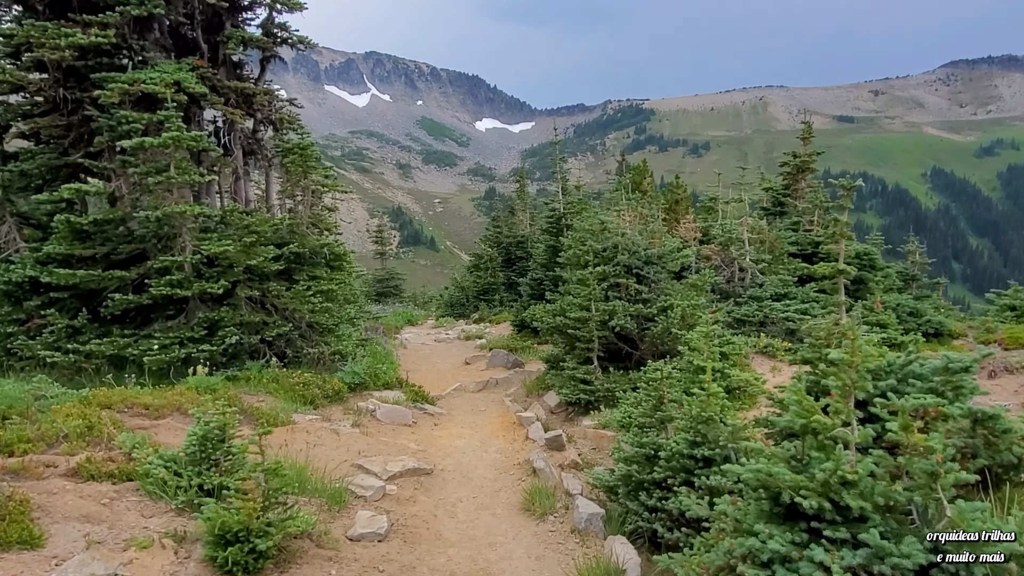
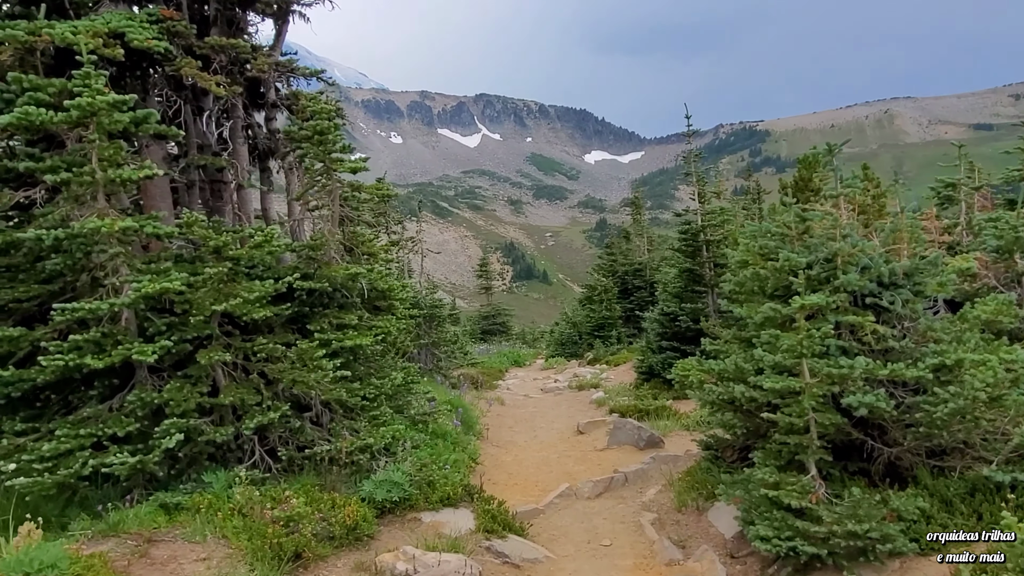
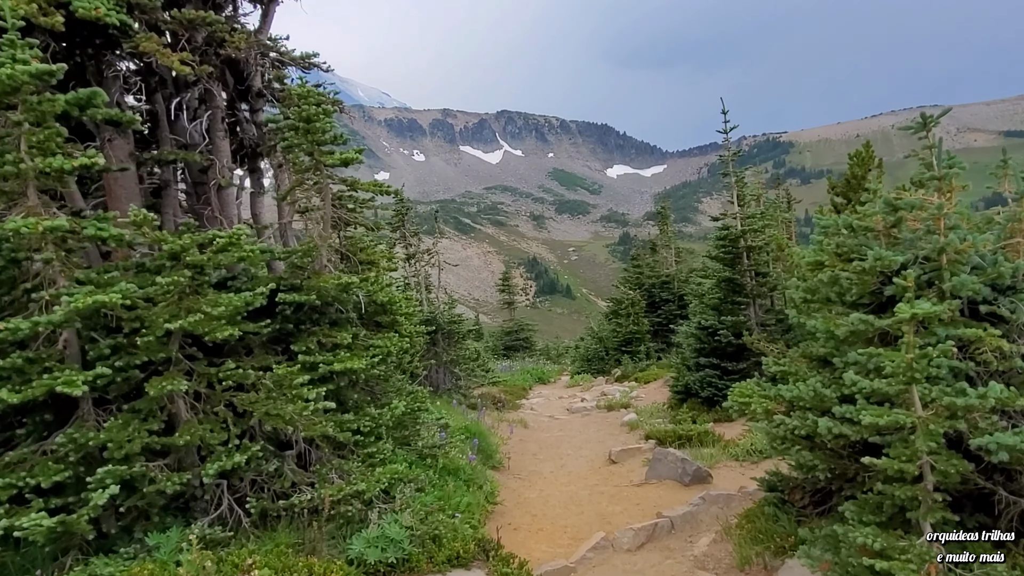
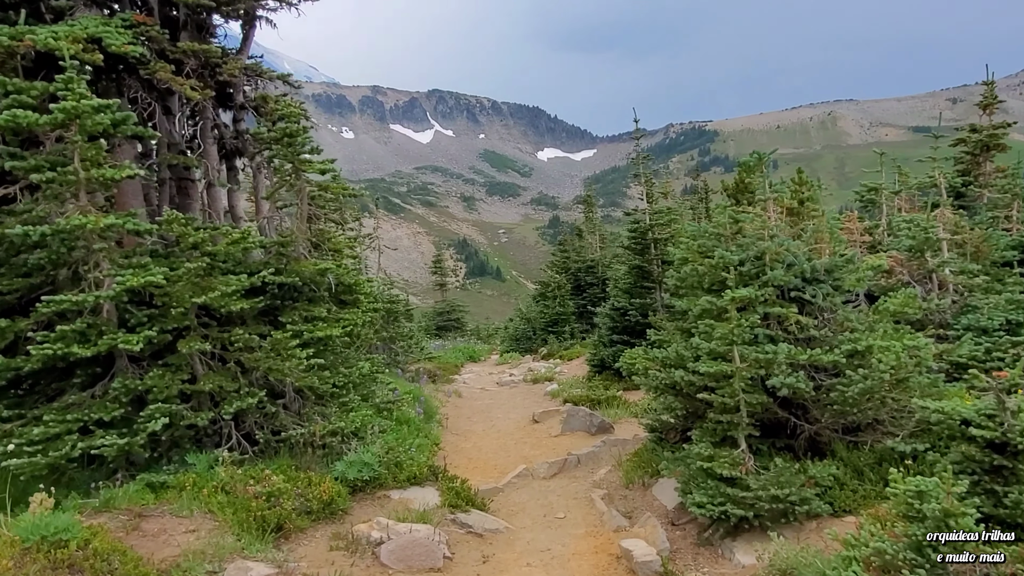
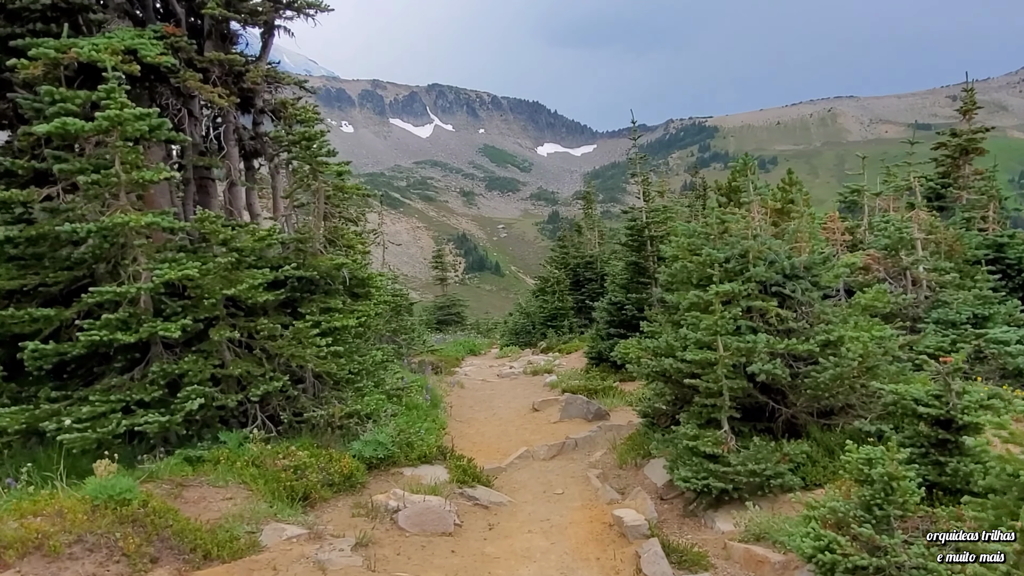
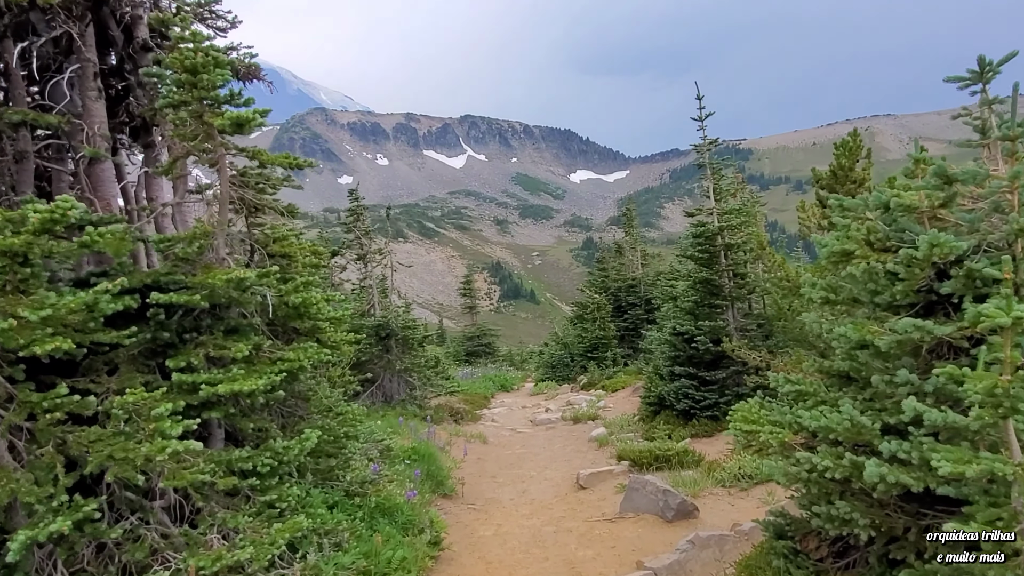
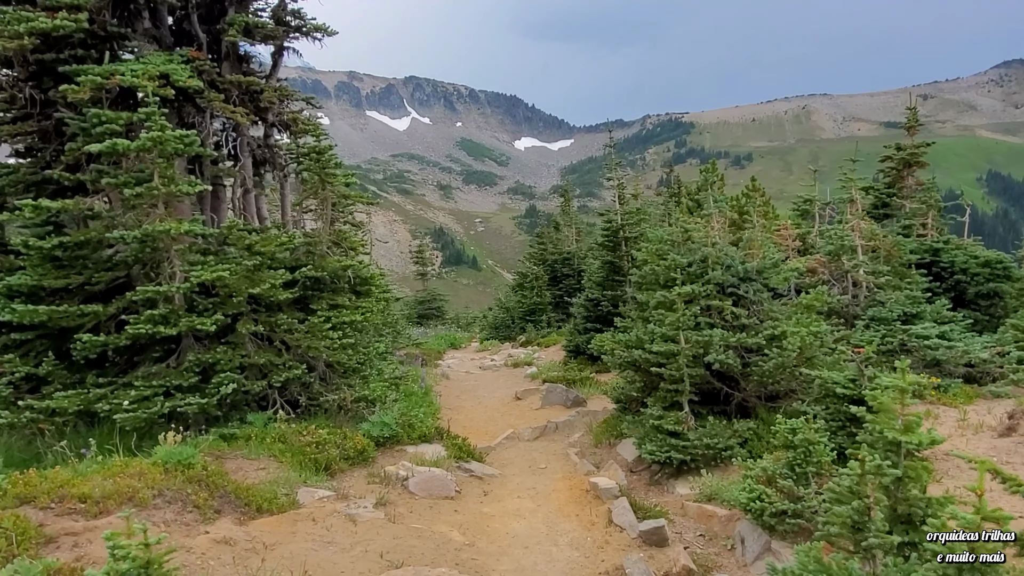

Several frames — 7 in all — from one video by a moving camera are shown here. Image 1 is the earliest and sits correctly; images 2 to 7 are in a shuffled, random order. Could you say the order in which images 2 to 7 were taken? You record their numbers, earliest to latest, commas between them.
7, 5, 4, 2, 3, 6
